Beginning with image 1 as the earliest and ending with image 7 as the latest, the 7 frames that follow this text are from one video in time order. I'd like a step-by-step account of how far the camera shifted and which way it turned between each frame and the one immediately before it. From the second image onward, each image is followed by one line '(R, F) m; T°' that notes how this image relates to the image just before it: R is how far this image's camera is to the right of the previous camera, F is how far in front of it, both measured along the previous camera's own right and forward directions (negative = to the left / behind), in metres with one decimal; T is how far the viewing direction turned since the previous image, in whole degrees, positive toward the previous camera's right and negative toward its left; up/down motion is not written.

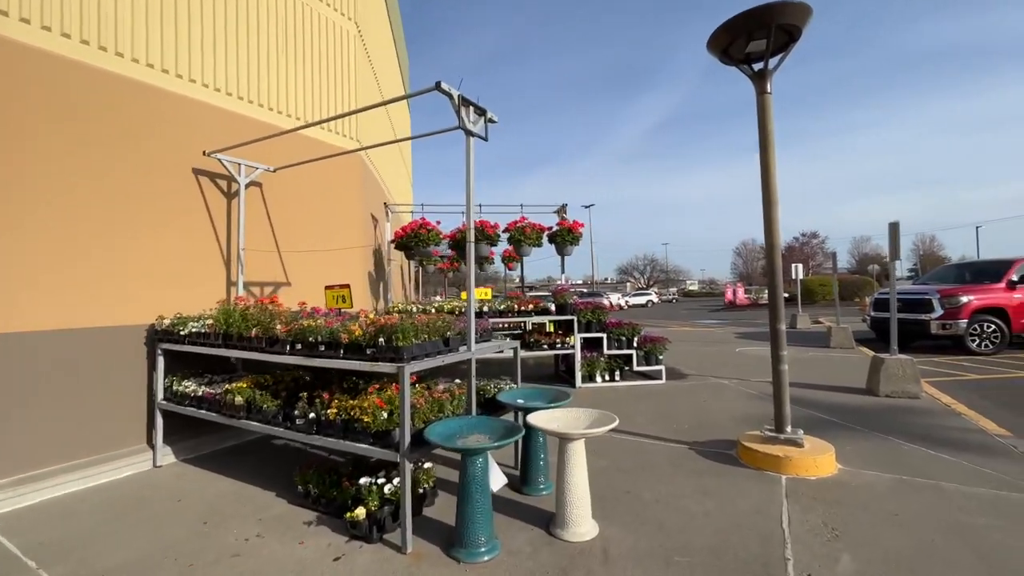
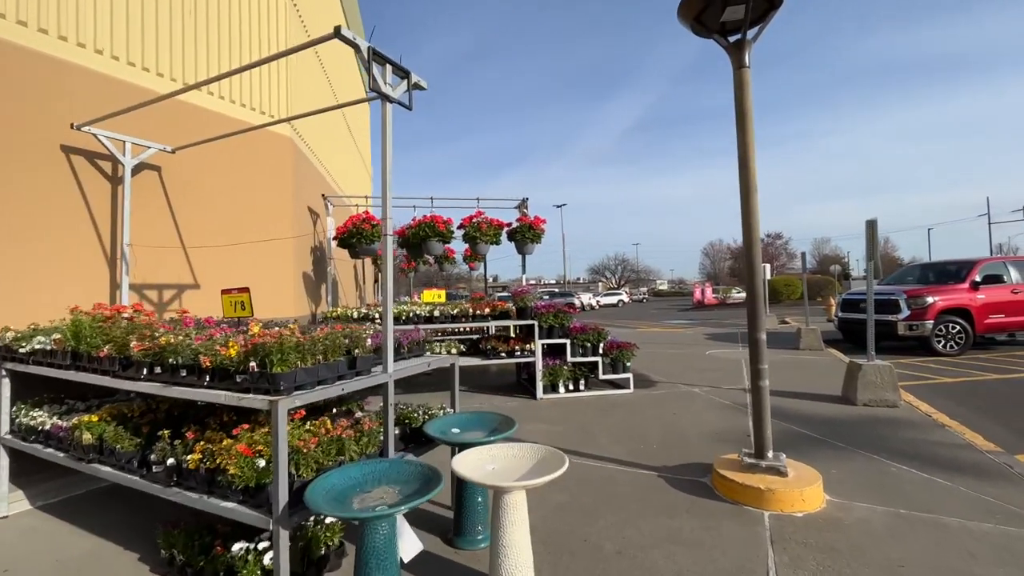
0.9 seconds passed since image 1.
(+0.3, +0.8) m; +3°
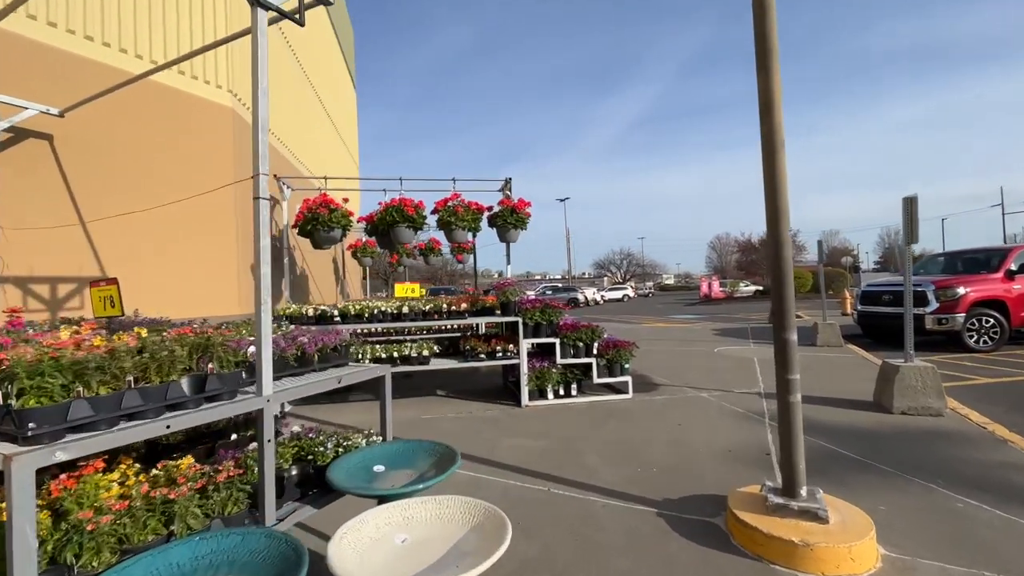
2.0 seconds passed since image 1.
(+0.4, +1.0) m; -1°
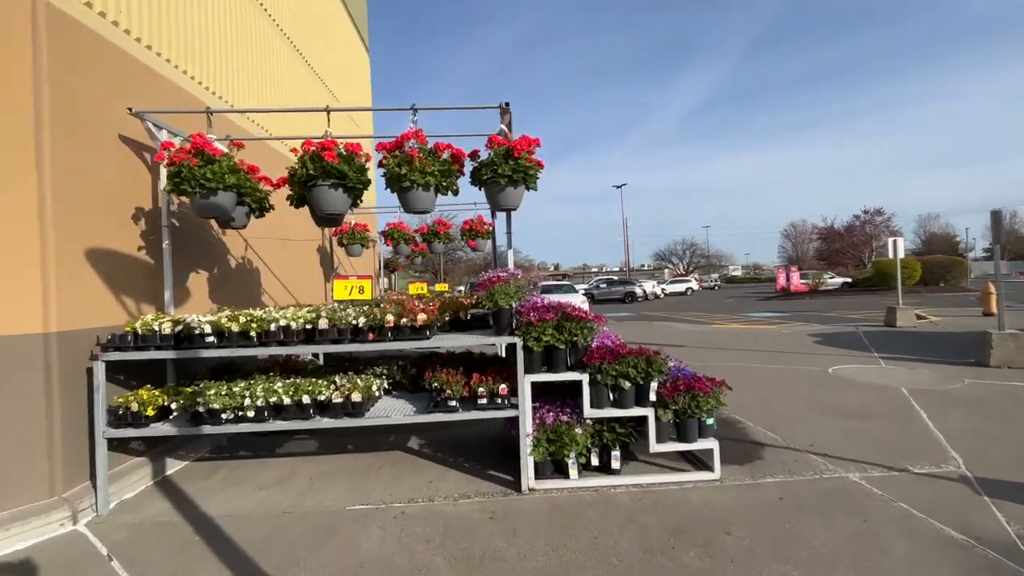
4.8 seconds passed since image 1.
(+0.5, +2.9) m; -7°
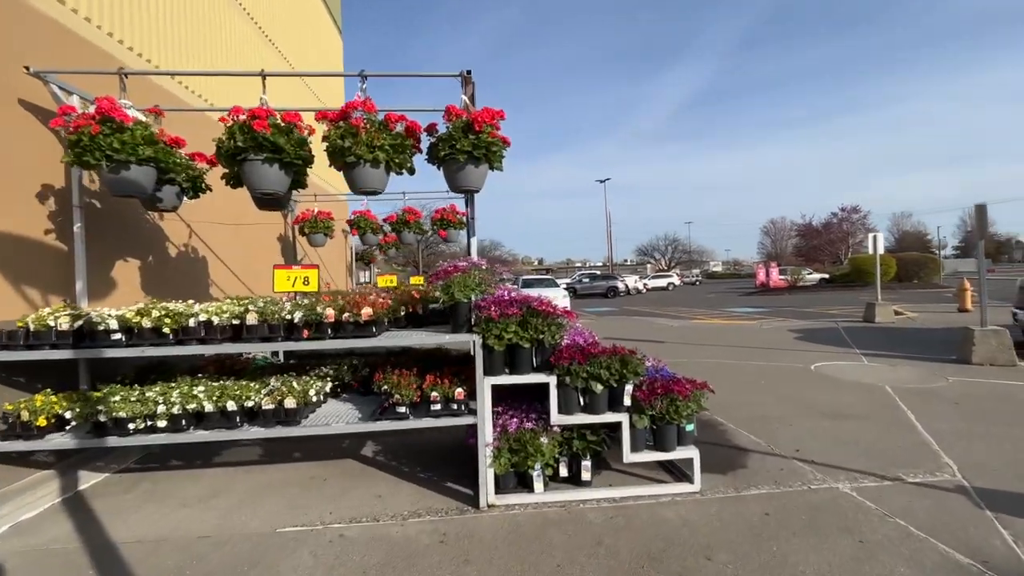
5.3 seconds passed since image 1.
(+0.2, +0.5) m; +2°
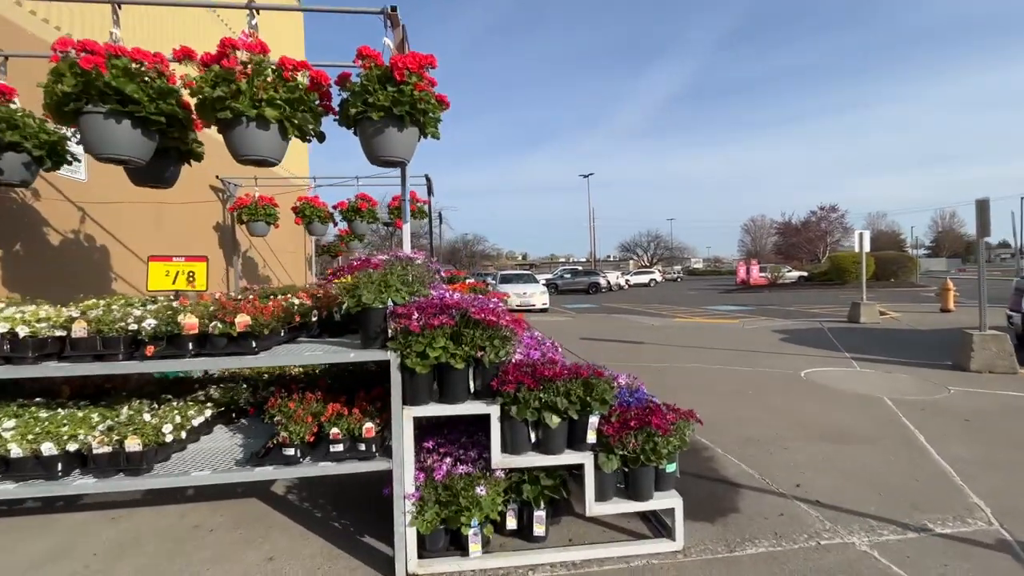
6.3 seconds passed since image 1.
(+0.3, +0.8) m; +2°
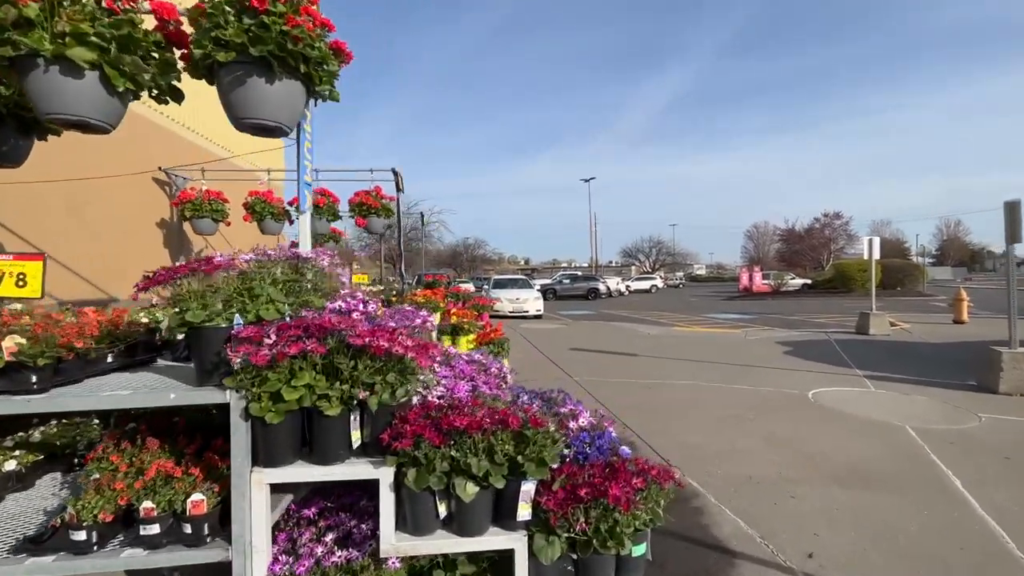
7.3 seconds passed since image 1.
(+0.4, +0.8) m; 0°
